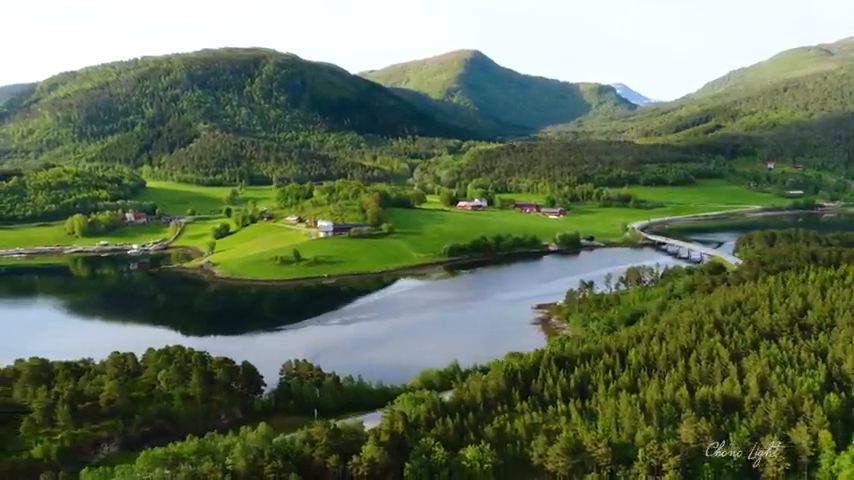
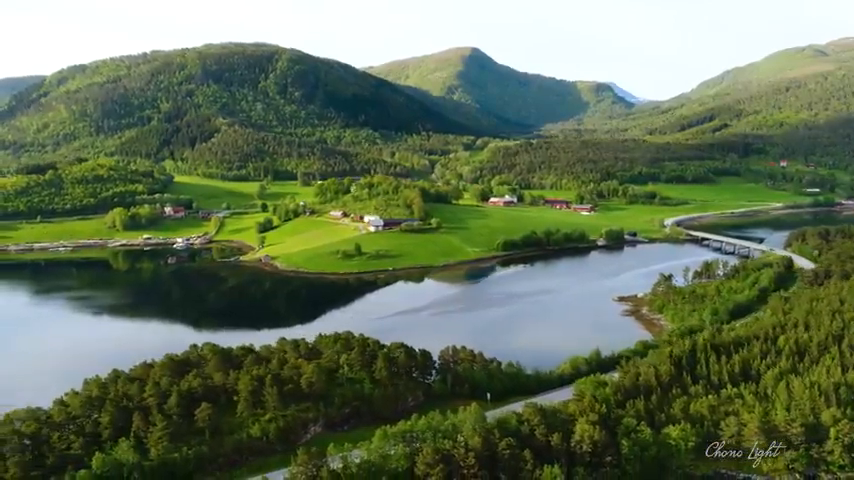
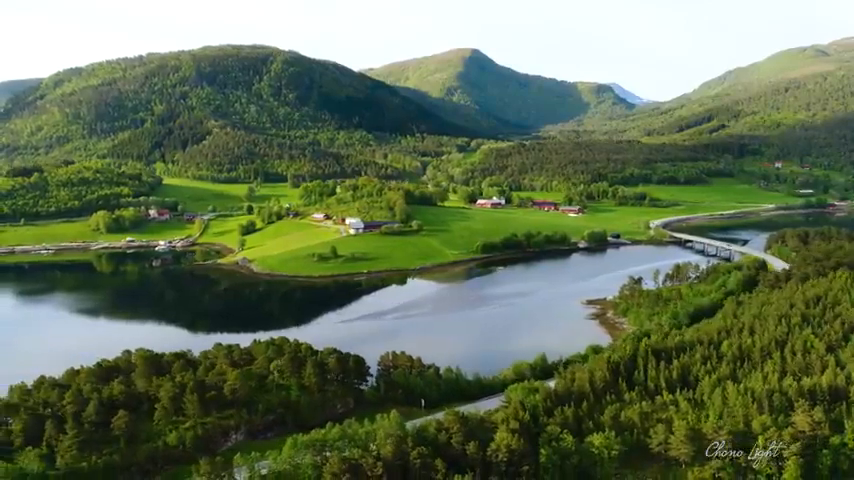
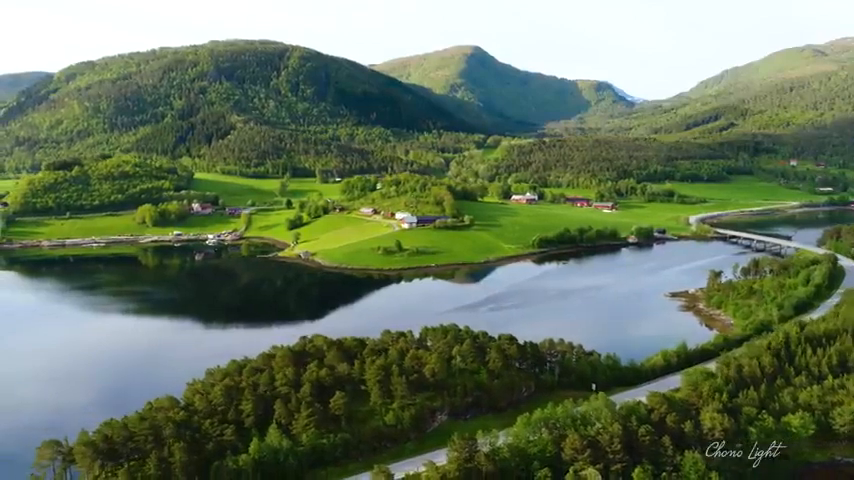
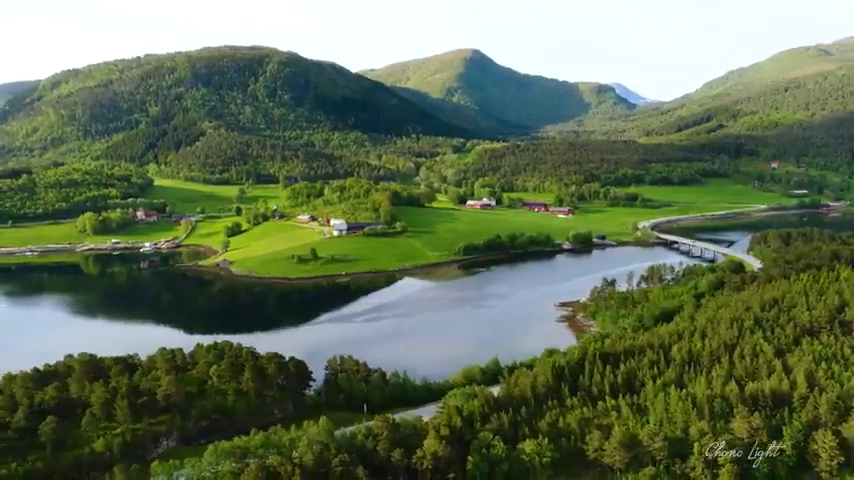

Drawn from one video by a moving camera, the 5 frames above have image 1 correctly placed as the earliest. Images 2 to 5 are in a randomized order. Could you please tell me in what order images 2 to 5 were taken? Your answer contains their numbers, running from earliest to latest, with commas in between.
5, 3, 2, 4
